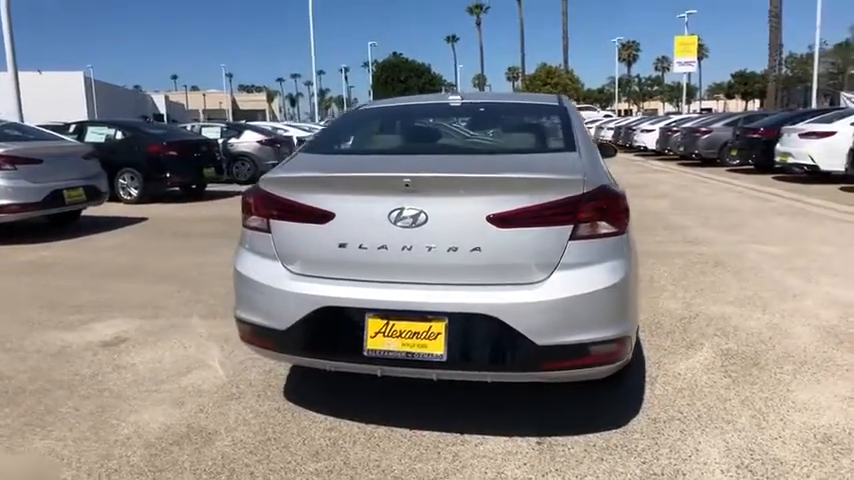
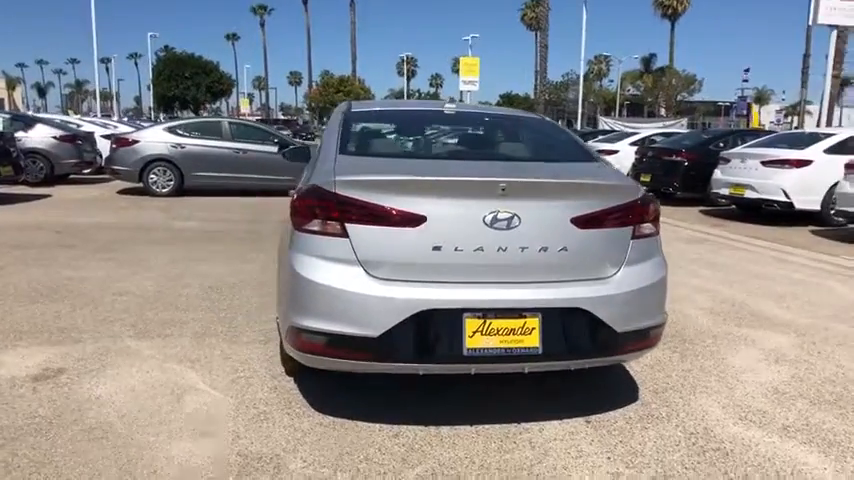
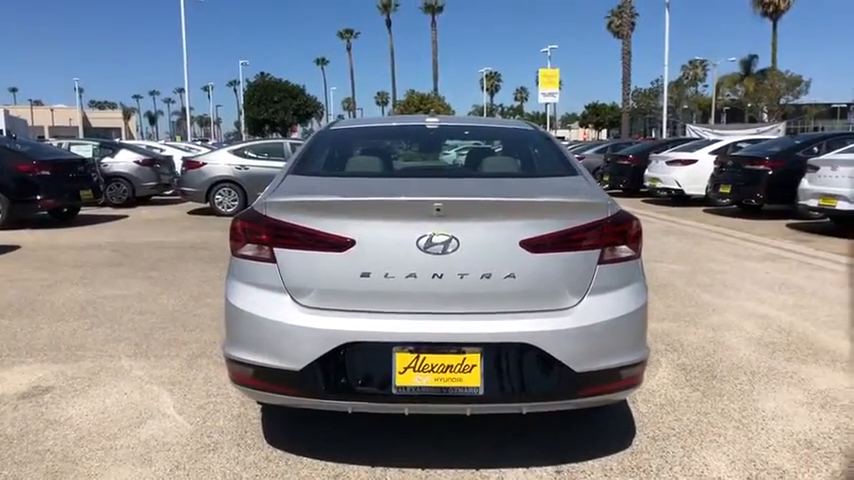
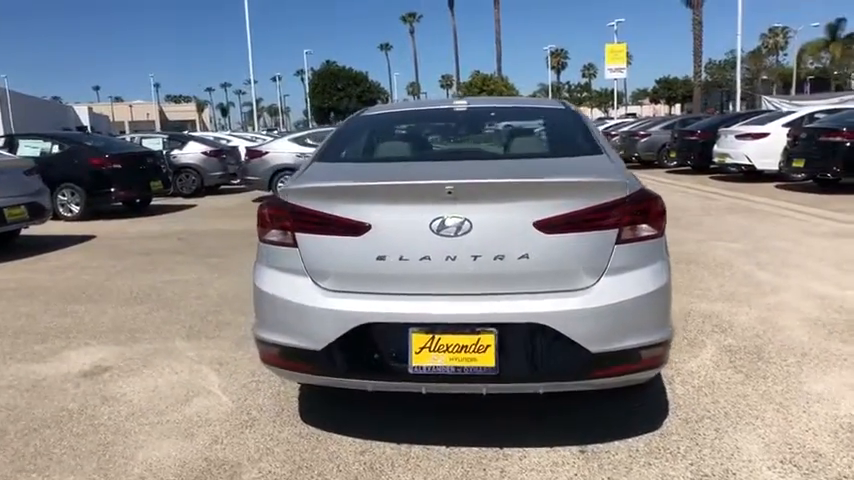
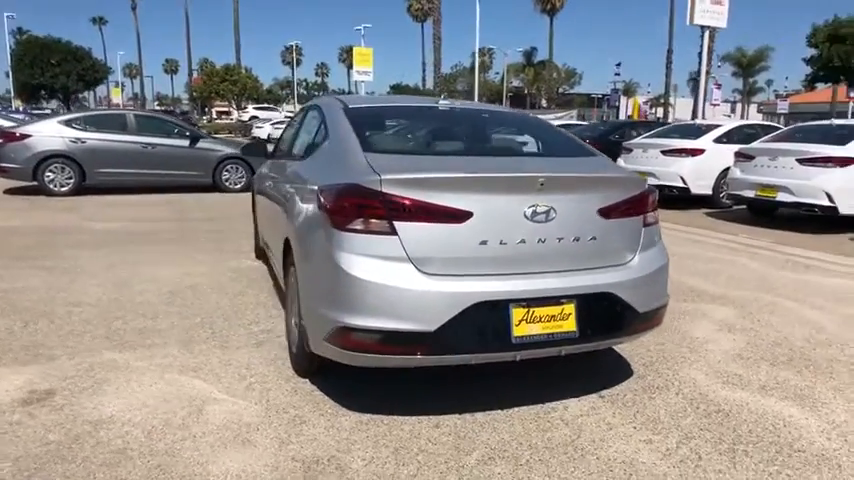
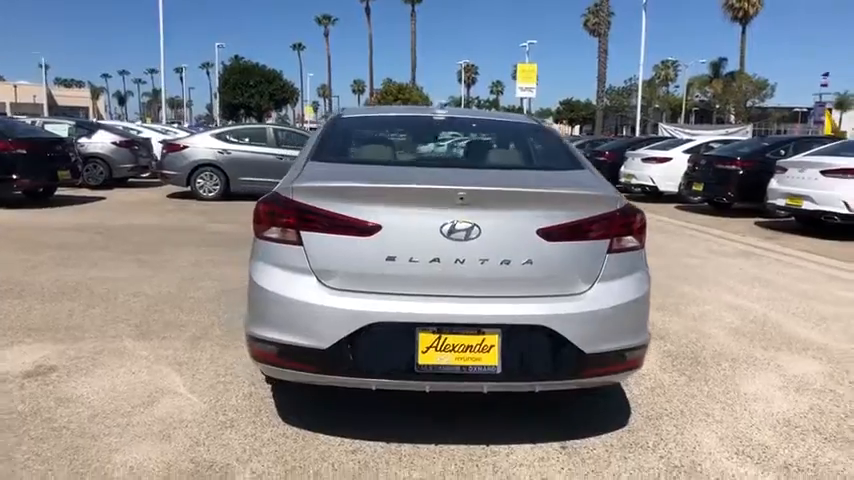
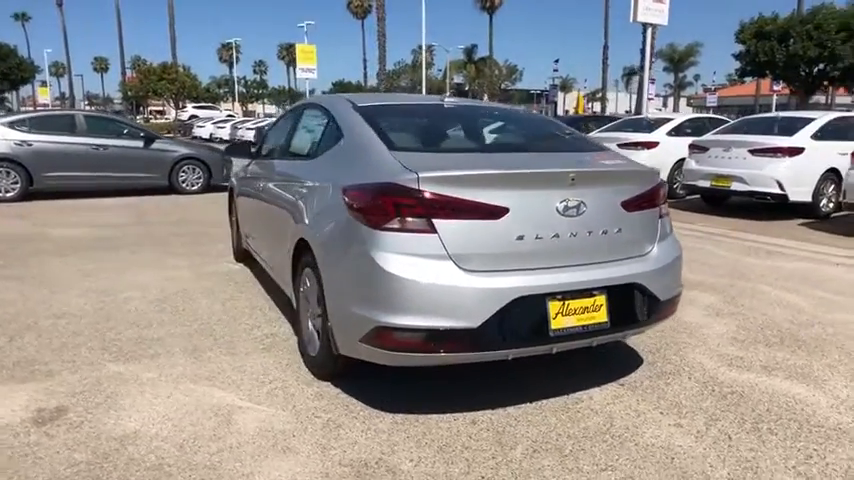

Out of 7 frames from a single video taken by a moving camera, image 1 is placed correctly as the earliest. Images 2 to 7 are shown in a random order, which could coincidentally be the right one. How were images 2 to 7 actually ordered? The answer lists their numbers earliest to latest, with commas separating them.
4, 3, 6, 2, 5, 7
